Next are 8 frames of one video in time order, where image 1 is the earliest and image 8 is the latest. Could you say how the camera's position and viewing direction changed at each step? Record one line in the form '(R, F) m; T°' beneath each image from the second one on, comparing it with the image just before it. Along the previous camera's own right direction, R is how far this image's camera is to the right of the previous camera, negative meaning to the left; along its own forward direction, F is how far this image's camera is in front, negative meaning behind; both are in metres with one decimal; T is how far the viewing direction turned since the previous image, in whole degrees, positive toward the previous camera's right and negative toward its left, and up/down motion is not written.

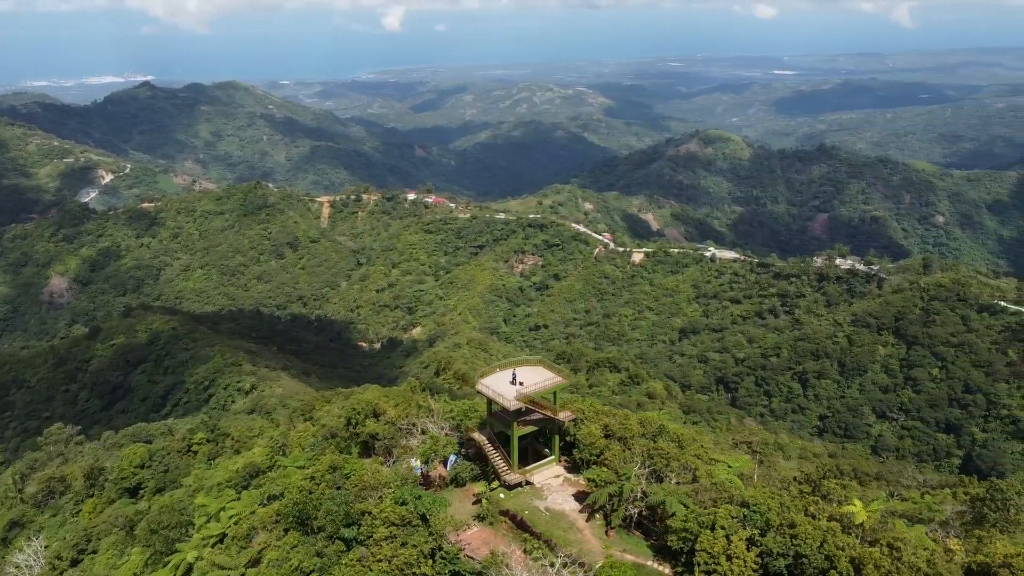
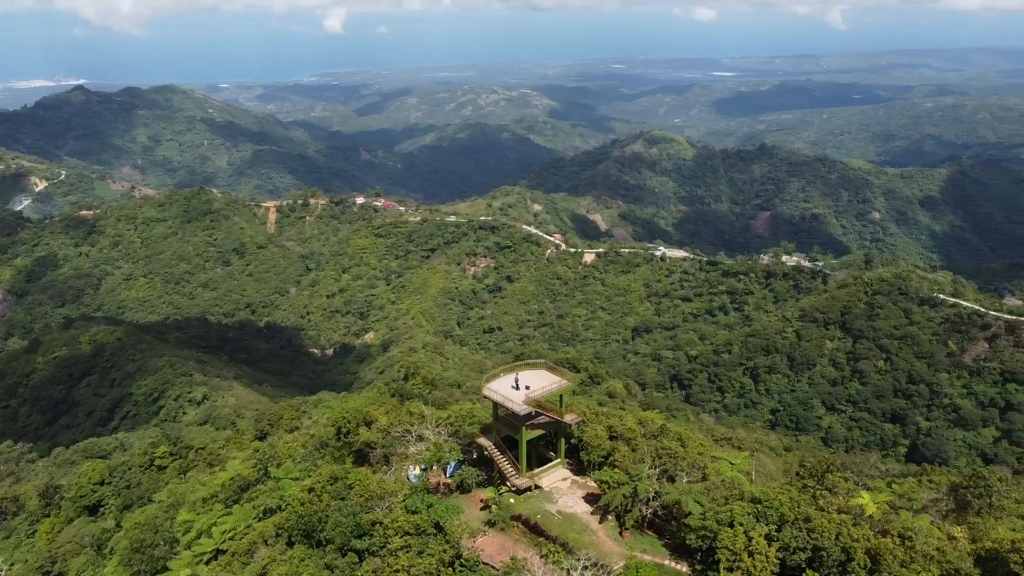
(-0.5, 0.0) m; +4°
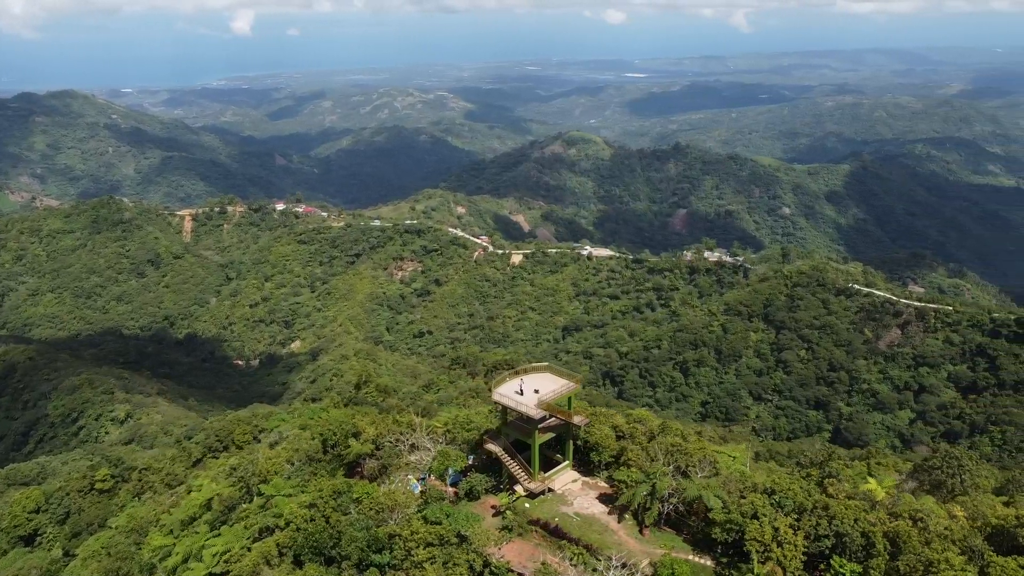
(-0.7, 0.0) m; +6°
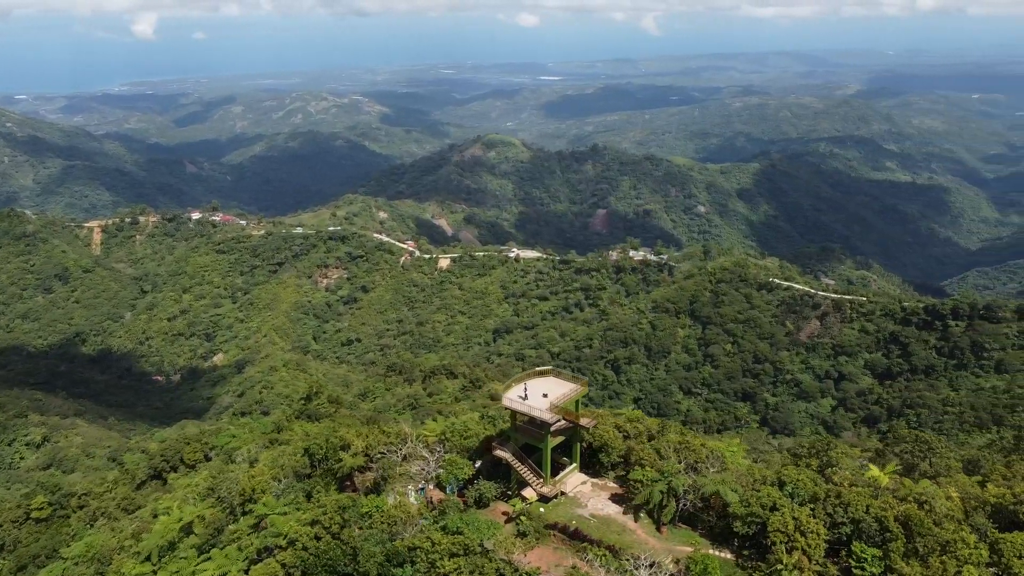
(-0.7, 0.0) m; +6°
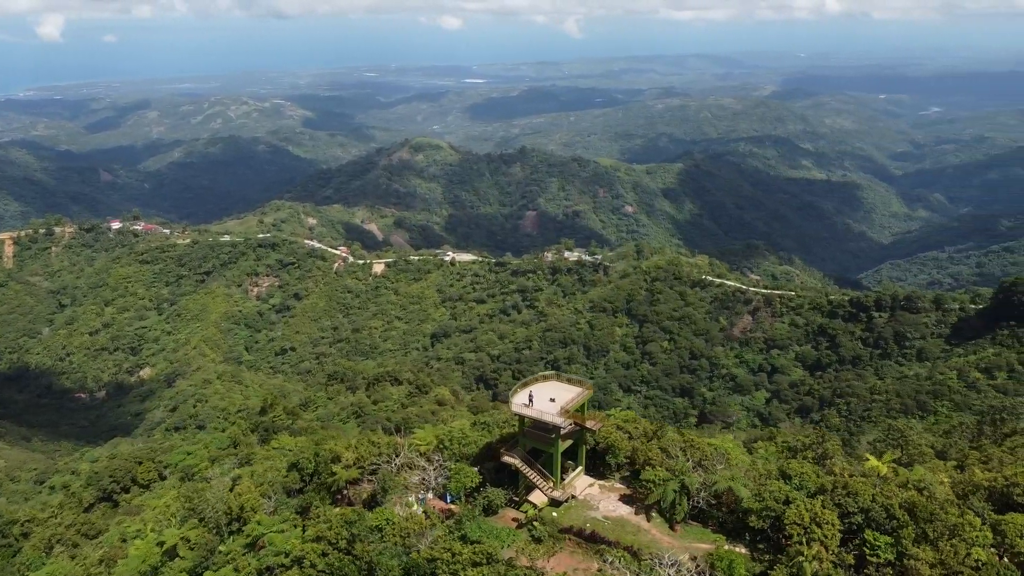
(-0.6, 0.0) m; +5°
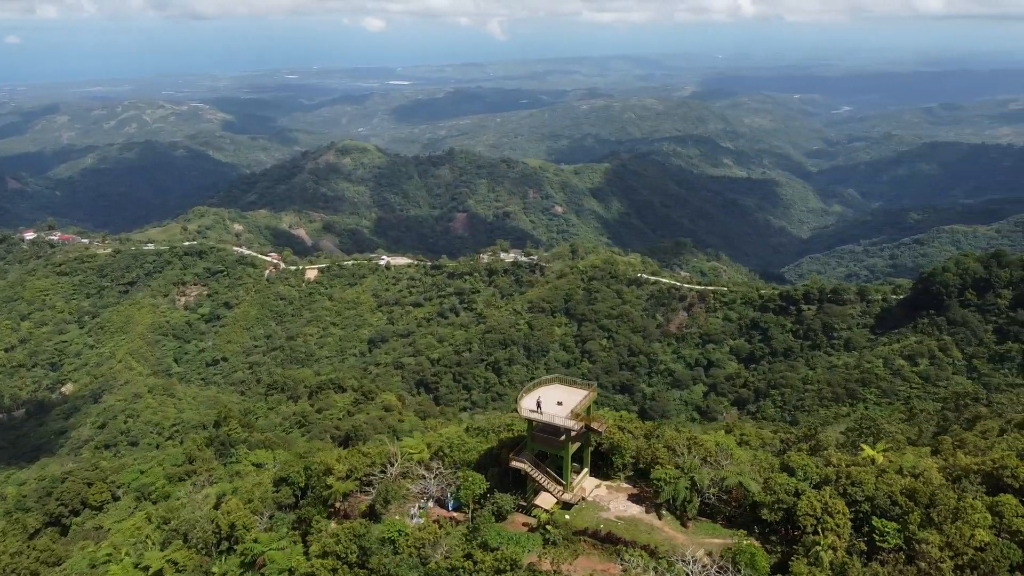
(-0.6, 0.0) m; +5°
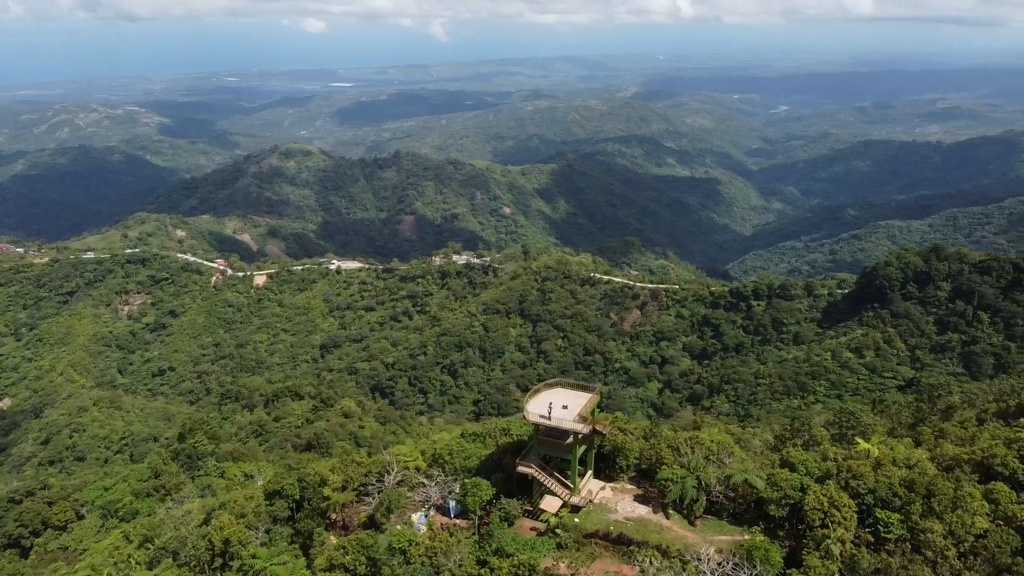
(-0.5, 0.0) m; +4°
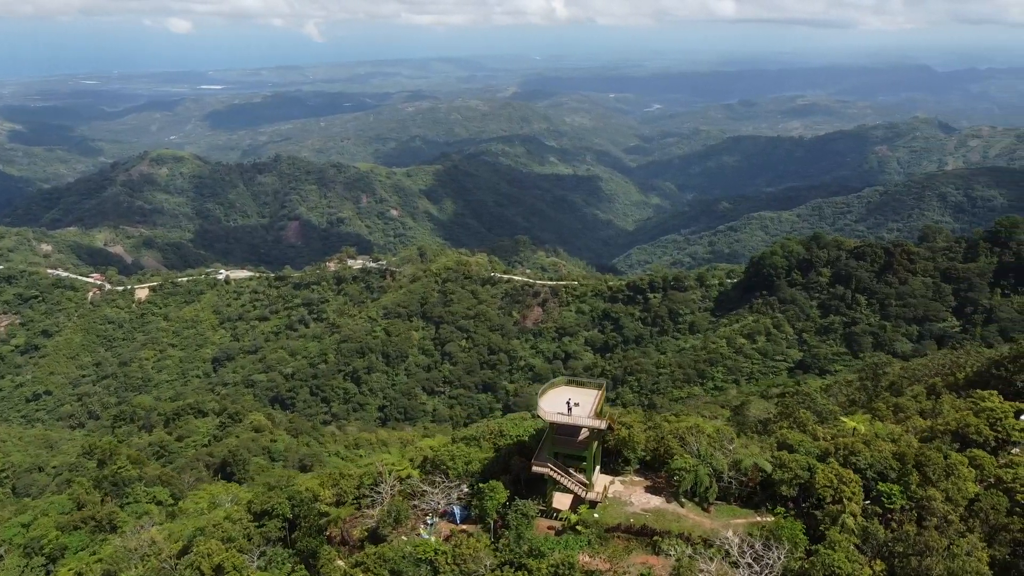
(-1.0, +0.1) m; +8°
